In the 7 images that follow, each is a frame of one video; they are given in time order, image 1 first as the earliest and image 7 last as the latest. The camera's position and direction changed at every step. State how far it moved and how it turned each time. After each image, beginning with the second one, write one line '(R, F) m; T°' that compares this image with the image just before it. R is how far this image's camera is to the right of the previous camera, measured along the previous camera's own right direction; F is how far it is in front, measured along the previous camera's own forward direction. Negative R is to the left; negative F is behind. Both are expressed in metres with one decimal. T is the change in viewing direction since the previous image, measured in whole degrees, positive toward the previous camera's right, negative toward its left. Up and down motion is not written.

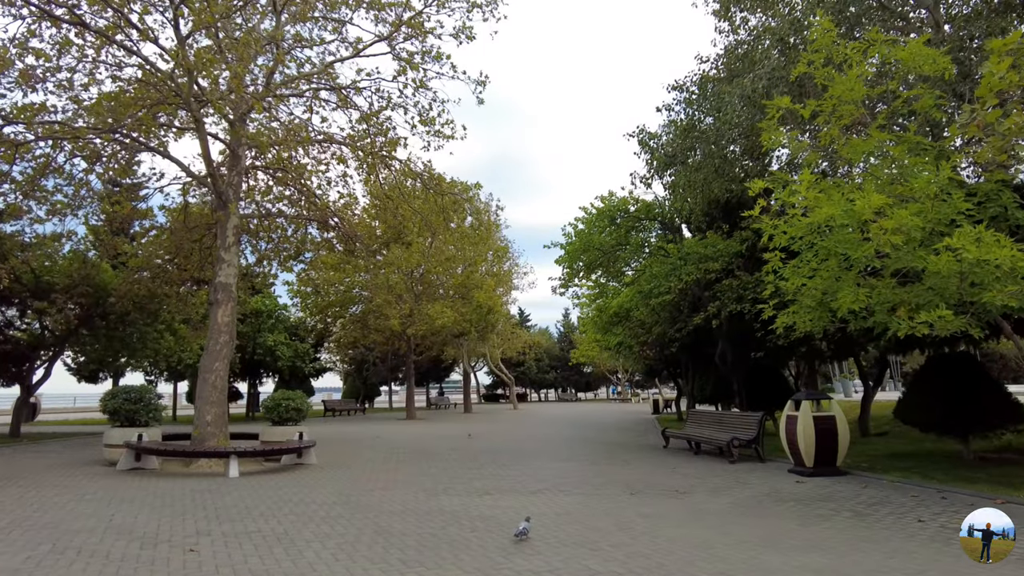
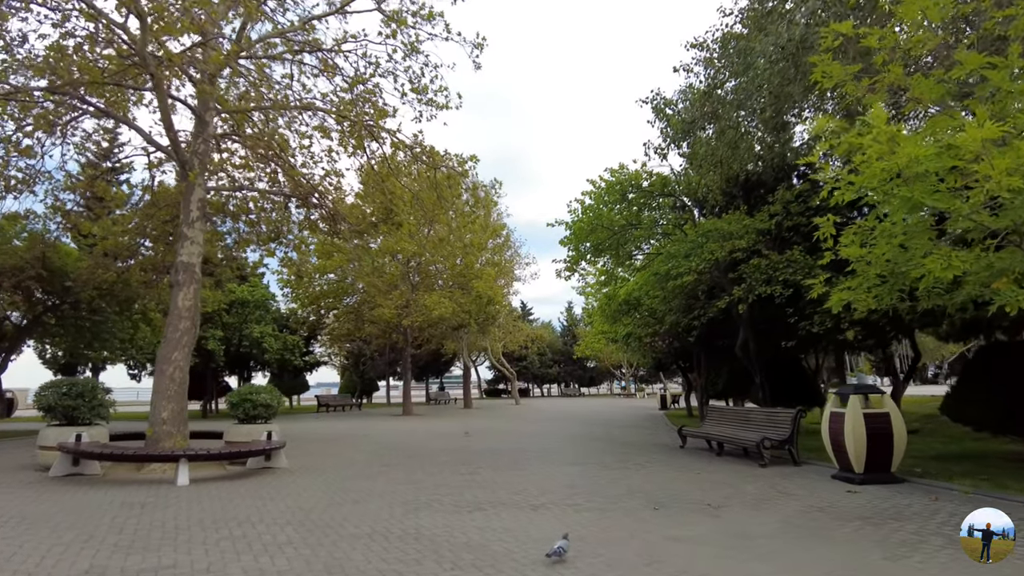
(+0.1, +1.5) m; 0°
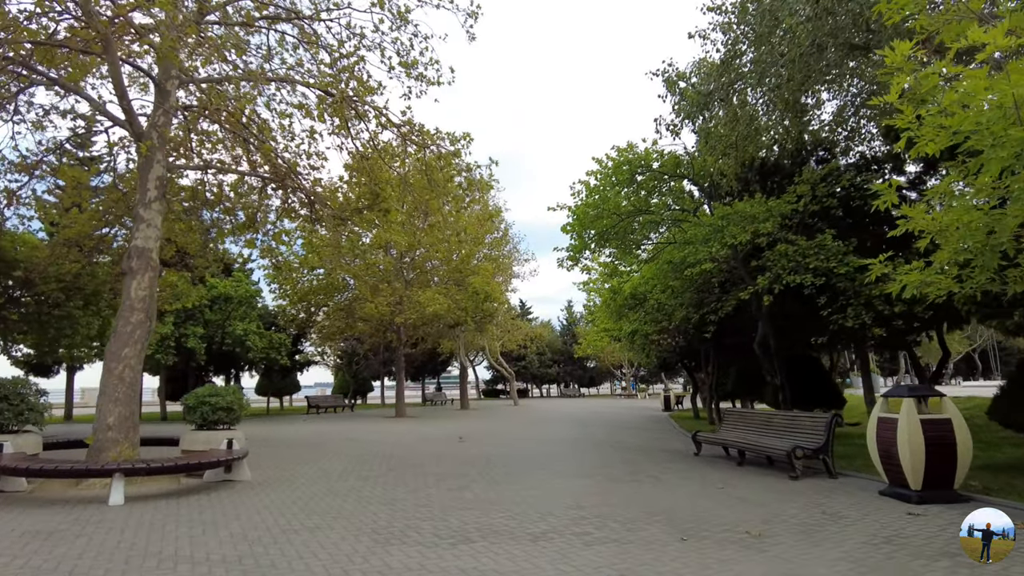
(0.0, +1.3) m; 0°
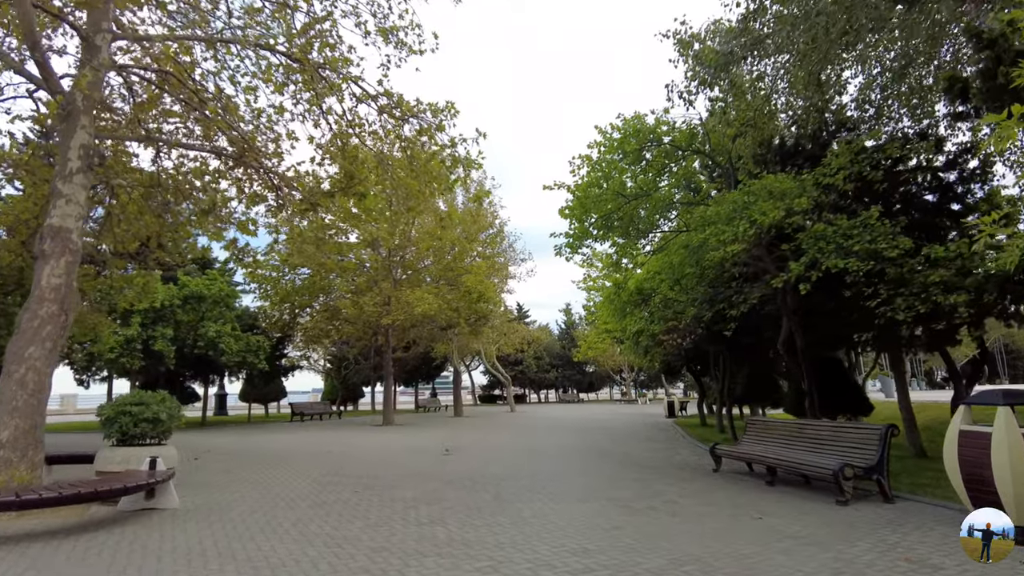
(+0.1, +1.7) m; 0°
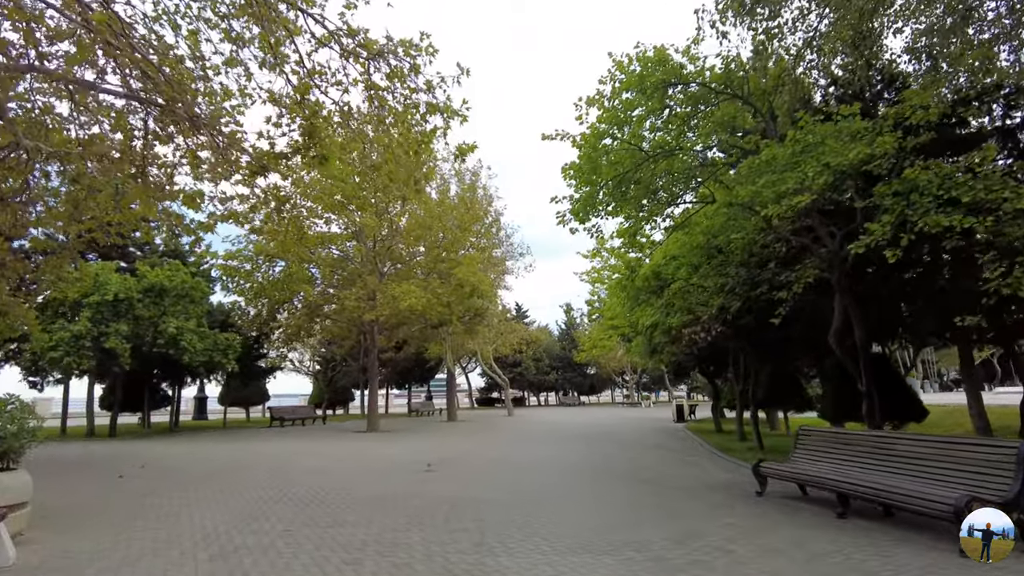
(+0.1, +2.3) m; 0°
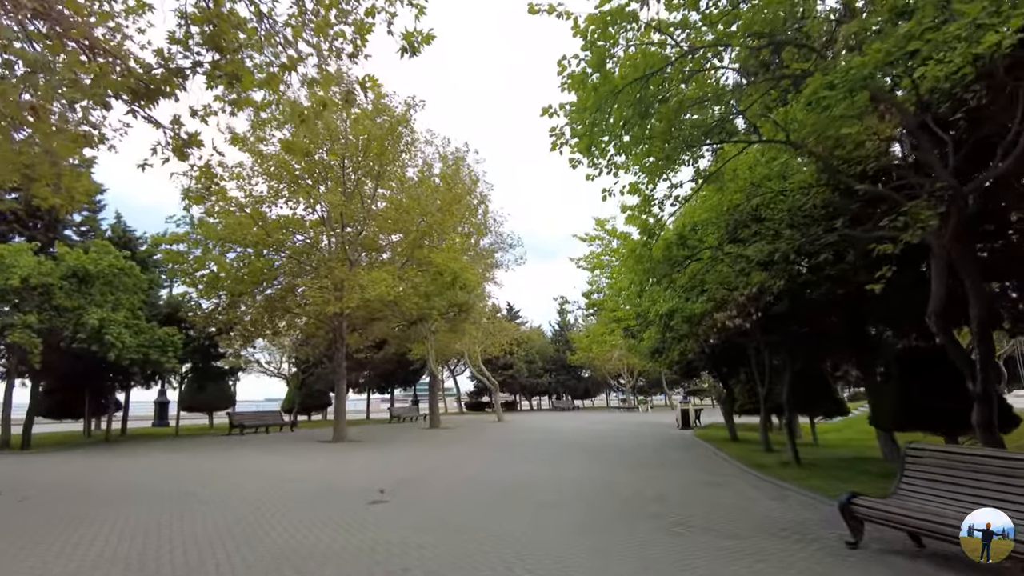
(+0.2, +2.9) m; +1°
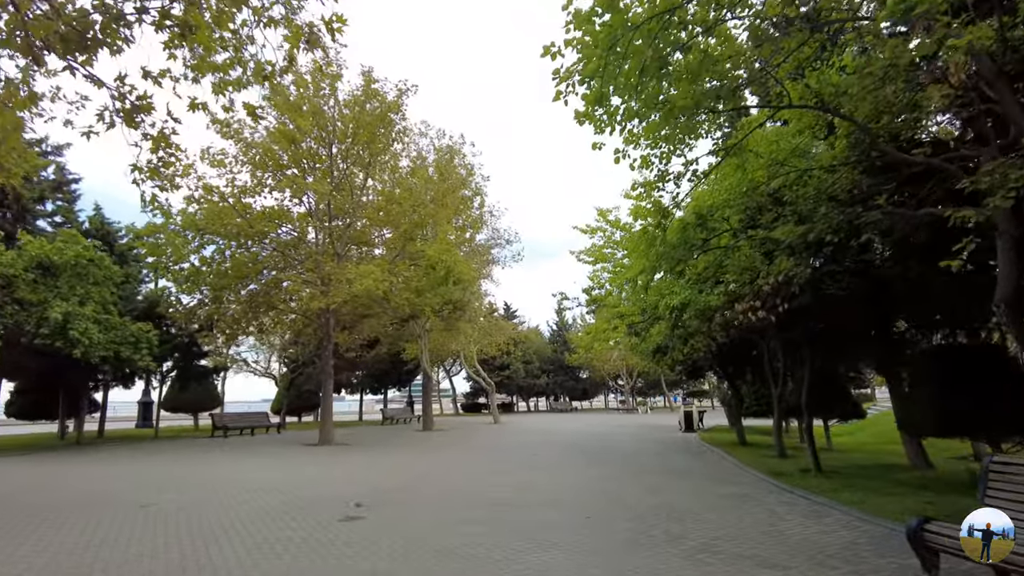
(0.0, +1.1) m; 0°
